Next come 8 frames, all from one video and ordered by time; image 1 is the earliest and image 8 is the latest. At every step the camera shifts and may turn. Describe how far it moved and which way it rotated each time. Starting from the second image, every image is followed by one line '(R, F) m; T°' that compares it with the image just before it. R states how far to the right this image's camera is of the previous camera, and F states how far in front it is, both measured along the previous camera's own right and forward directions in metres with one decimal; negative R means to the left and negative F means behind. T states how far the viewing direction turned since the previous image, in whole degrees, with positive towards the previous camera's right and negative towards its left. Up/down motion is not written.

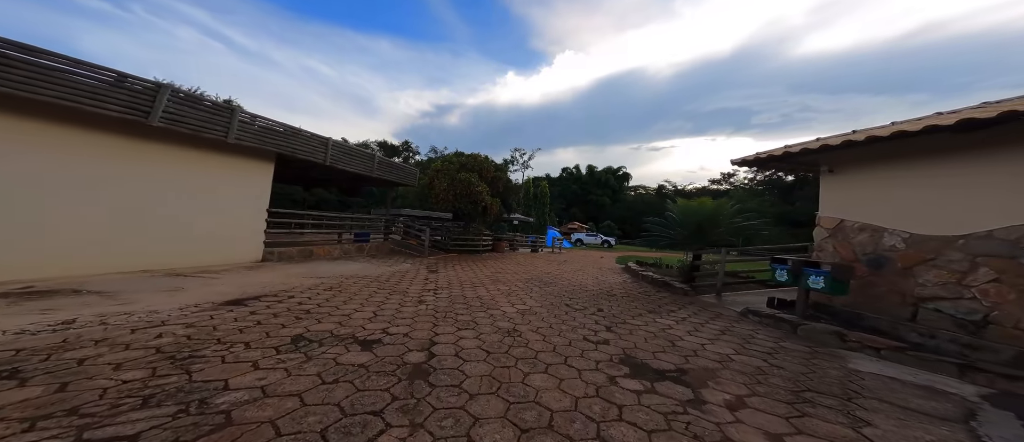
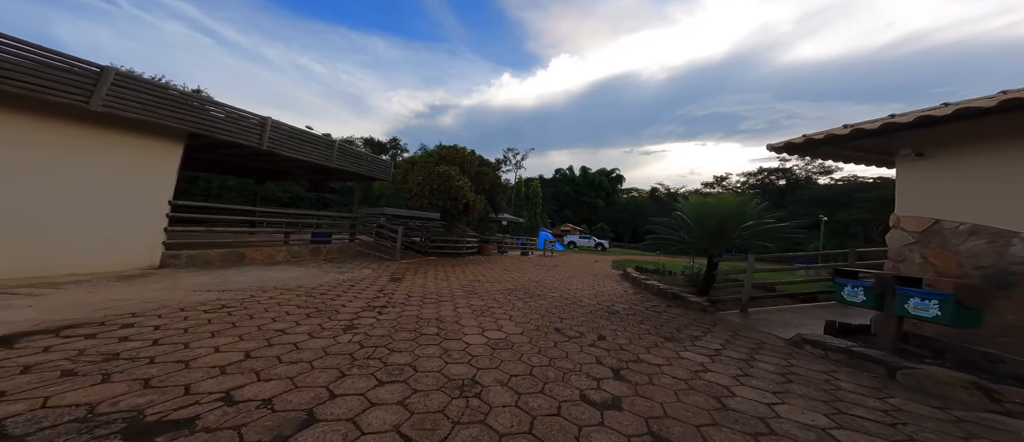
(+0.2, +1.3) m; +1°
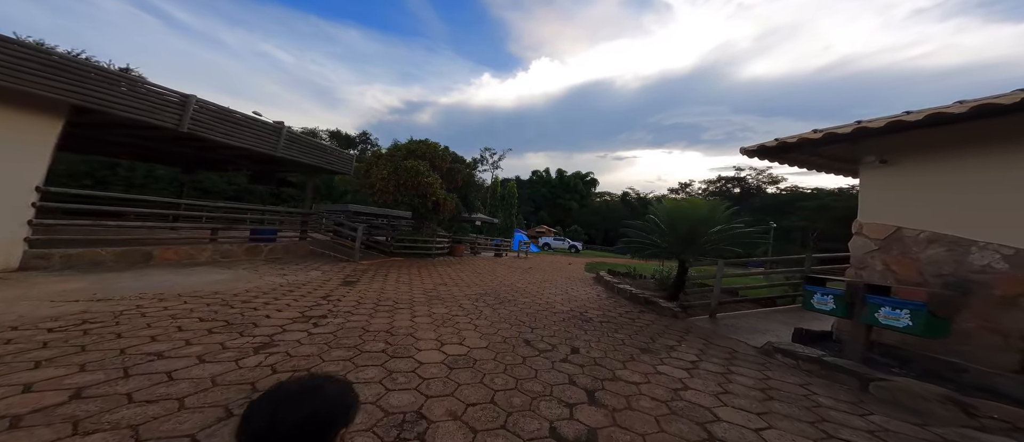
(+0.1, +0.4) m; +6°
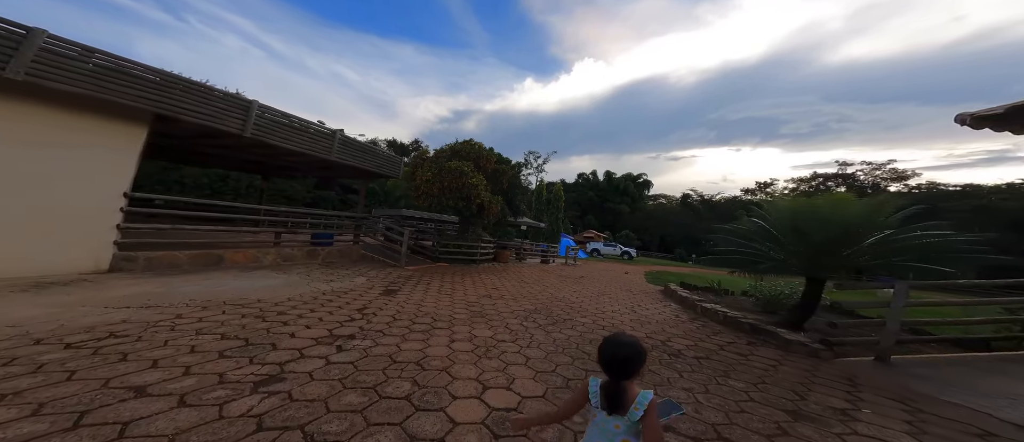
(-0.1, +0.8) m; -10°
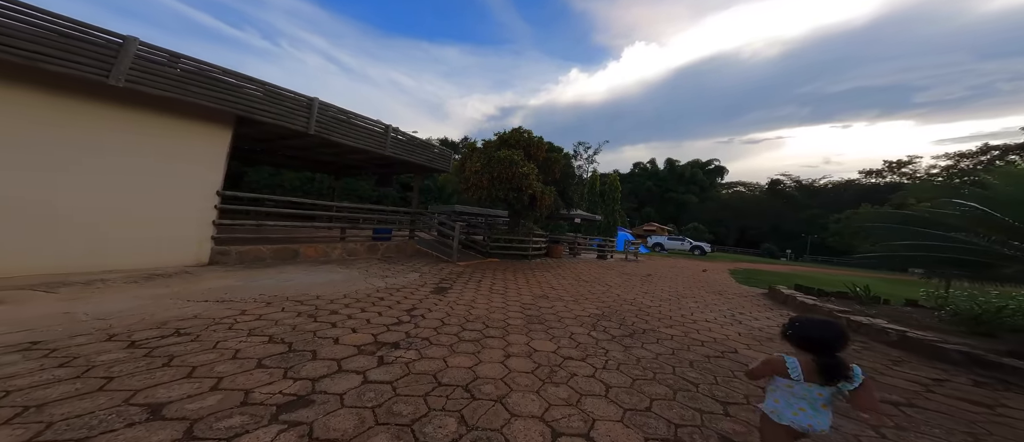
(-0.1, +0.6) m; -11°
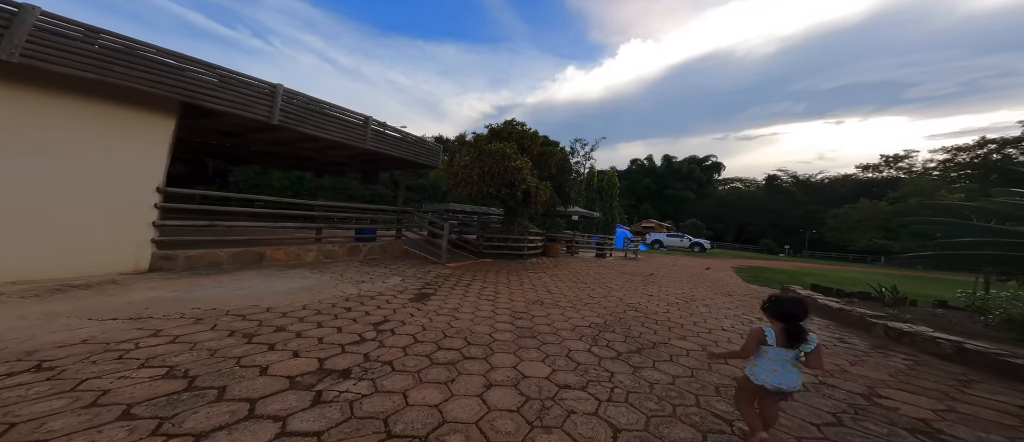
(+0.1, +0.6) m; 0°
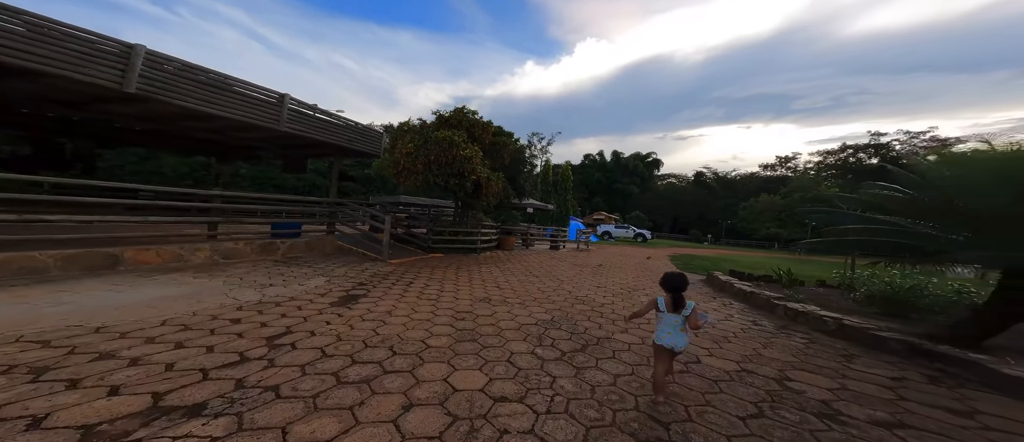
(+0.2, +0.3) m; +8°
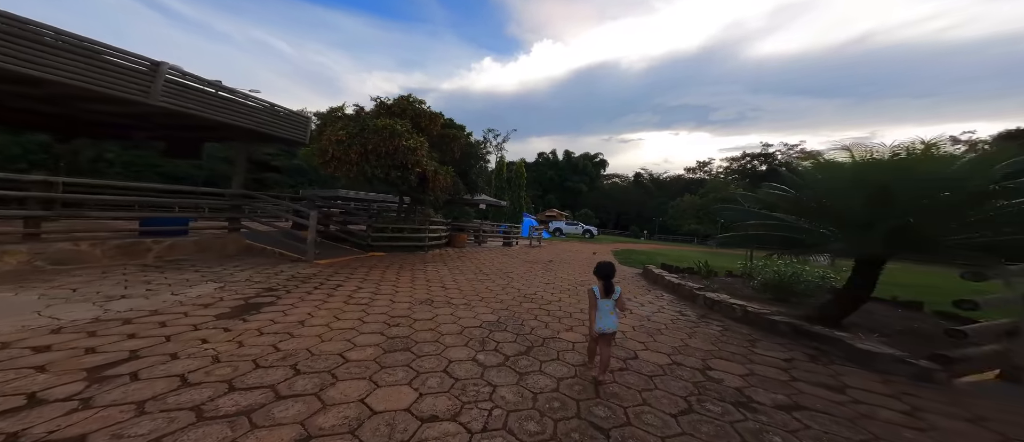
(+0.2, +0.4) m; +8°
